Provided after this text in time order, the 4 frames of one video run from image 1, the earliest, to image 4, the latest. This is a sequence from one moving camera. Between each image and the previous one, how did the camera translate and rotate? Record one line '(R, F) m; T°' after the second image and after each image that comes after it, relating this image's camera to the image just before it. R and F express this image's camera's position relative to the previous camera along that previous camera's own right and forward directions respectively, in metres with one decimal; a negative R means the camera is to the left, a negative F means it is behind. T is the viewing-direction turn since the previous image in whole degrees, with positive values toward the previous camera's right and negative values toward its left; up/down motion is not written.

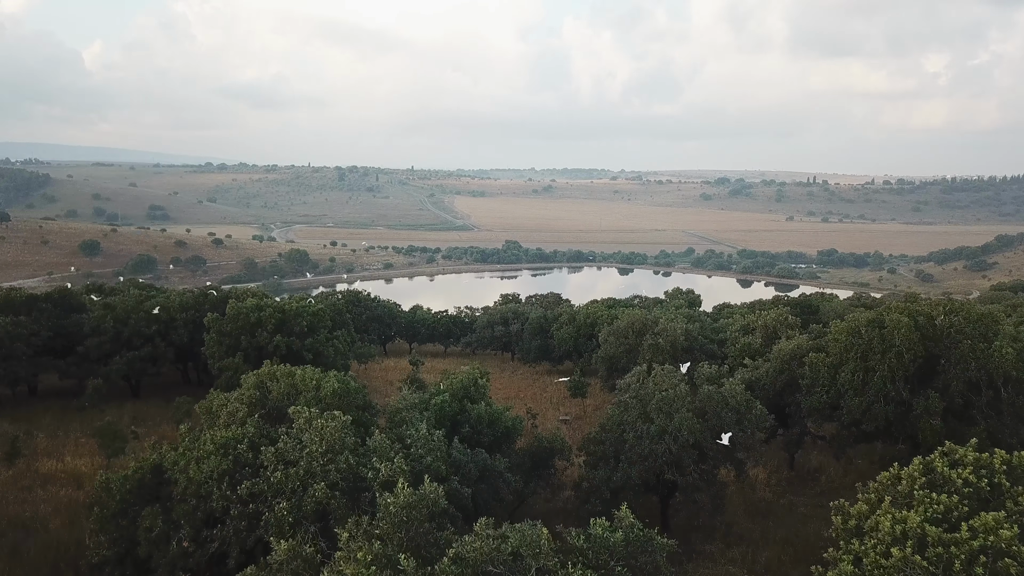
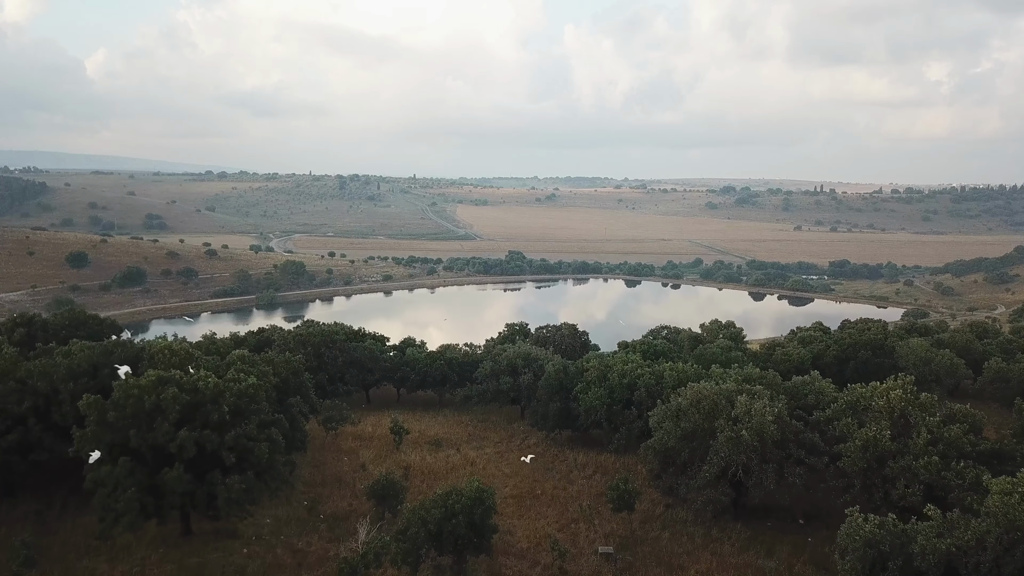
(-0.1, +3.9) m; 0°
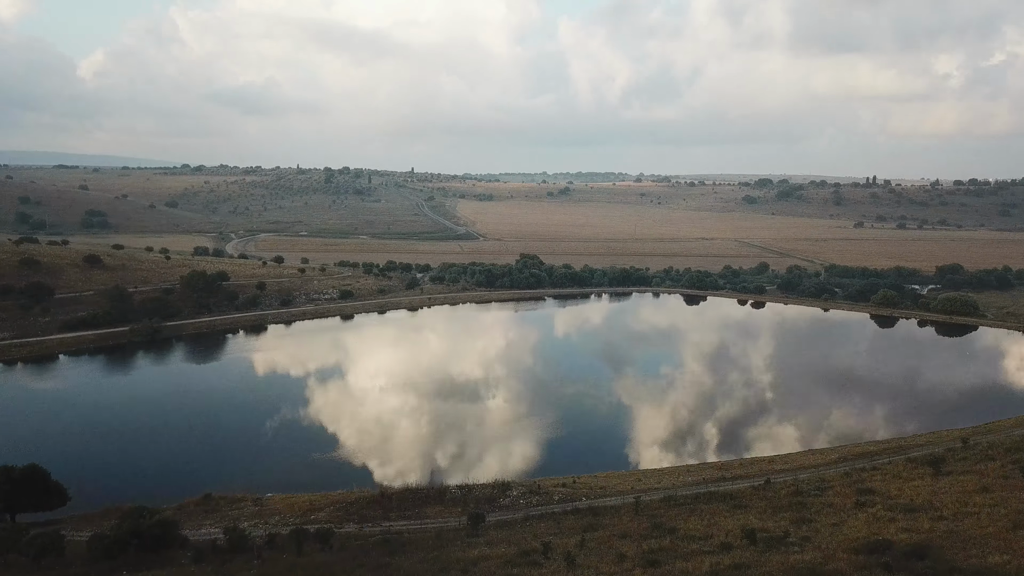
(-0.2, +6.9) m; 0°
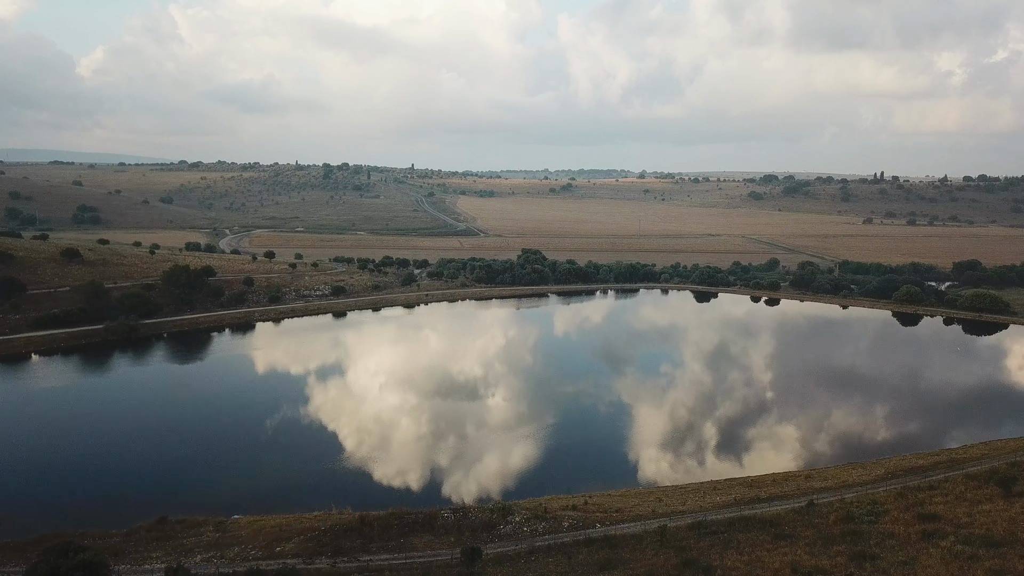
(-0.1, +6.0) m; 0°
